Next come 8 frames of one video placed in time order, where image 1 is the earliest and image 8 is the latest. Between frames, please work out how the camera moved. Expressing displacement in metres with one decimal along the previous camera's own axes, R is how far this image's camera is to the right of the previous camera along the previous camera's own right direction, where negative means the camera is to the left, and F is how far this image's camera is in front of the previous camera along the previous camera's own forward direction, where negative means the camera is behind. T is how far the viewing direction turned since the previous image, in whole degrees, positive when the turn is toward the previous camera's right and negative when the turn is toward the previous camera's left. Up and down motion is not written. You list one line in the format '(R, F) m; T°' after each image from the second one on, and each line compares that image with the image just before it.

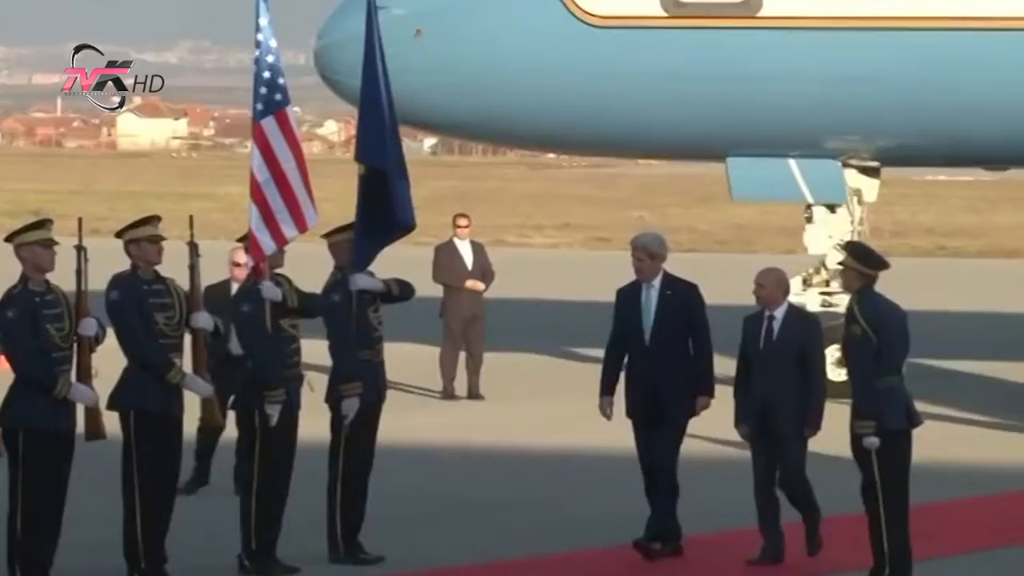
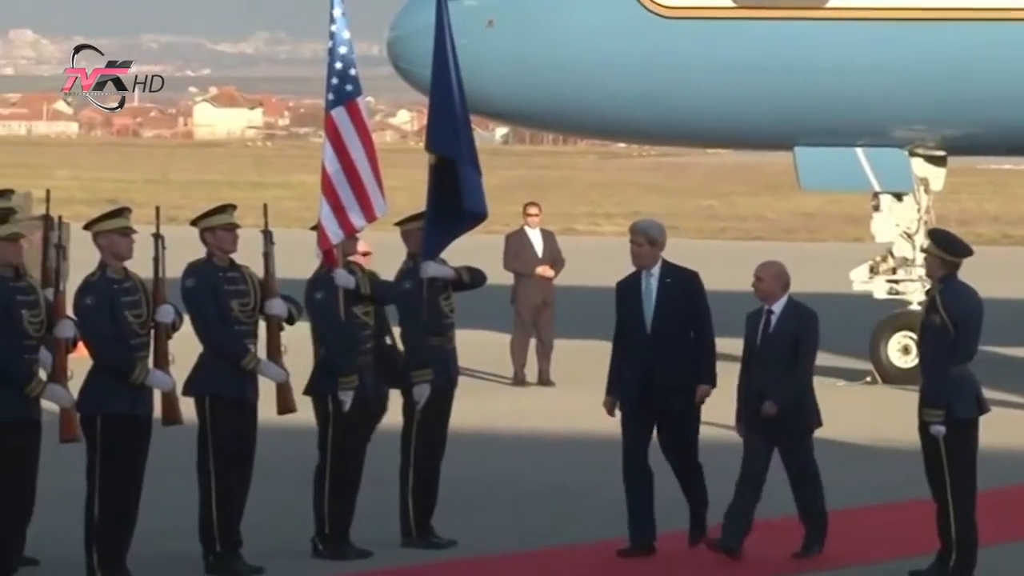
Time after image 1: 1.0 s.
(0.0, -0.1) m; -1°
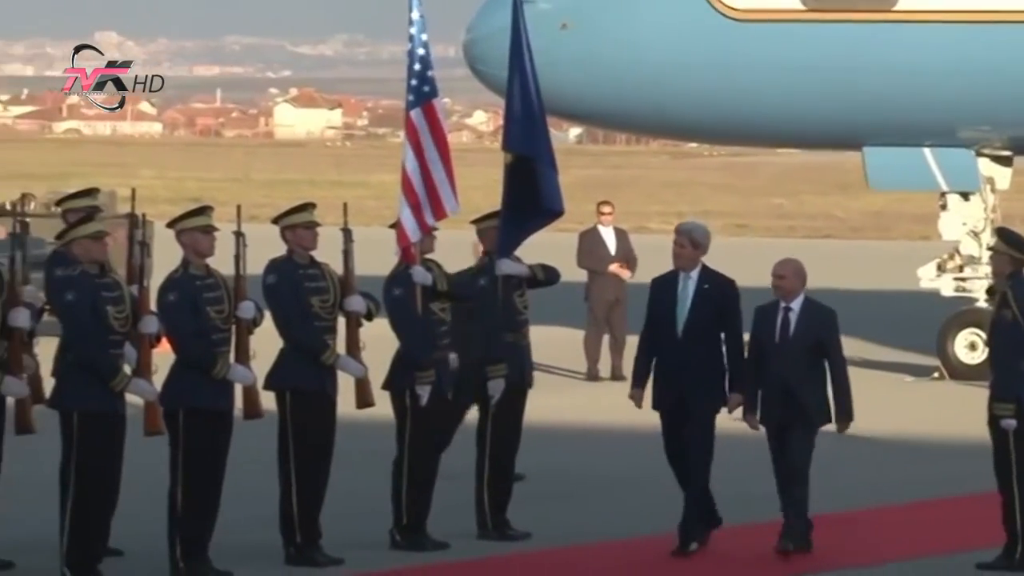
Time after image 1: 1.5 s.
(0.0, -0.2) m; -1°
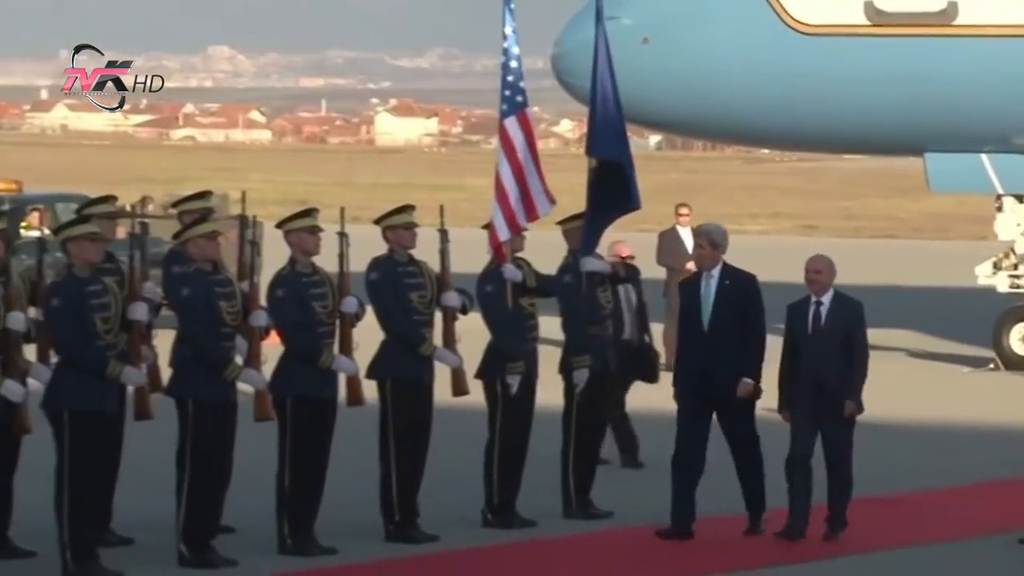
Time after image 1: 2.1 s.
(-0.1, -0.7) m; -1°
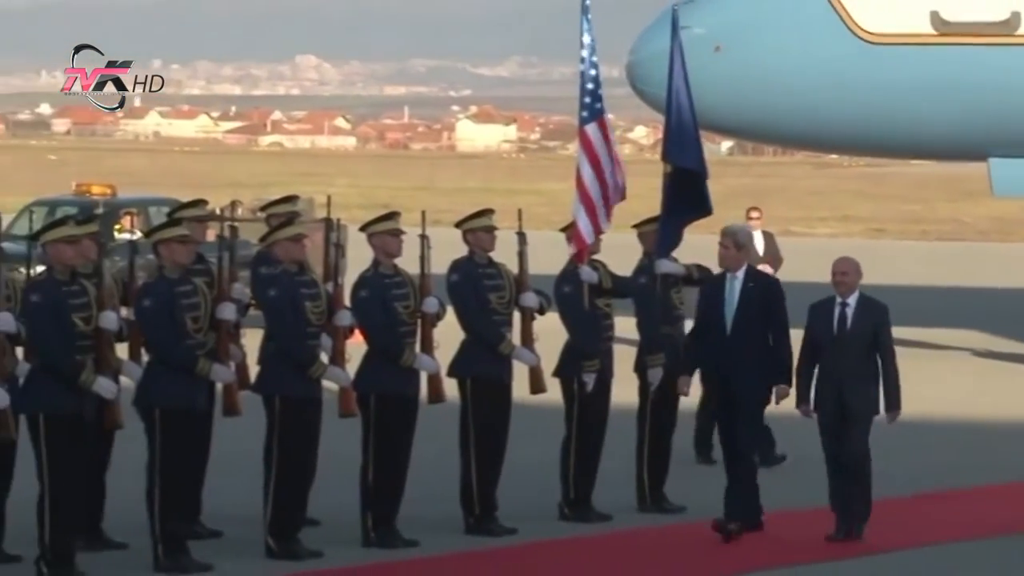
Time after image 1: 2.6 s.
(0.0, -0.3) m; -1°
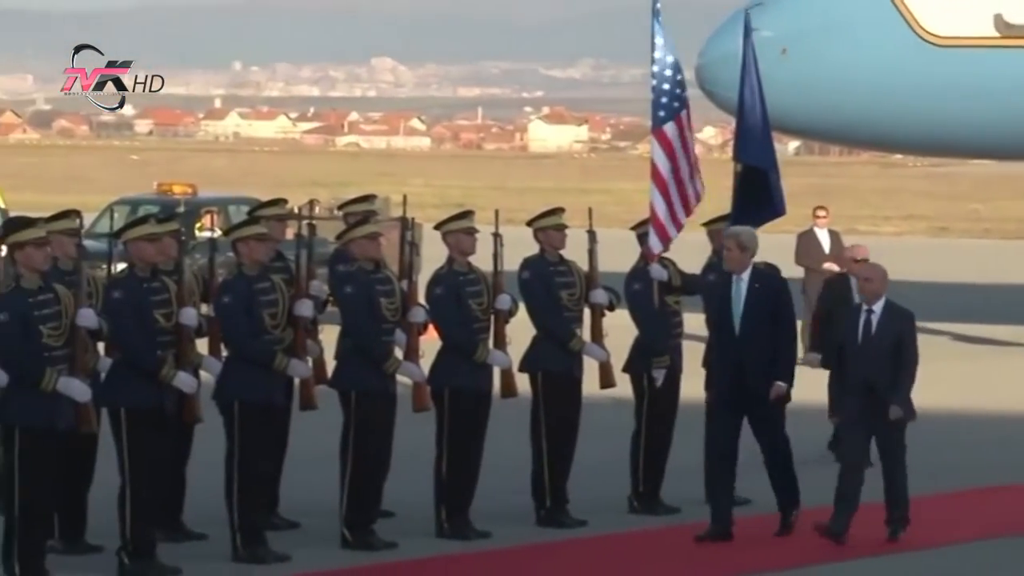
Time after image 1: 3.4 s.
(0.0, -0.2) m; -1°
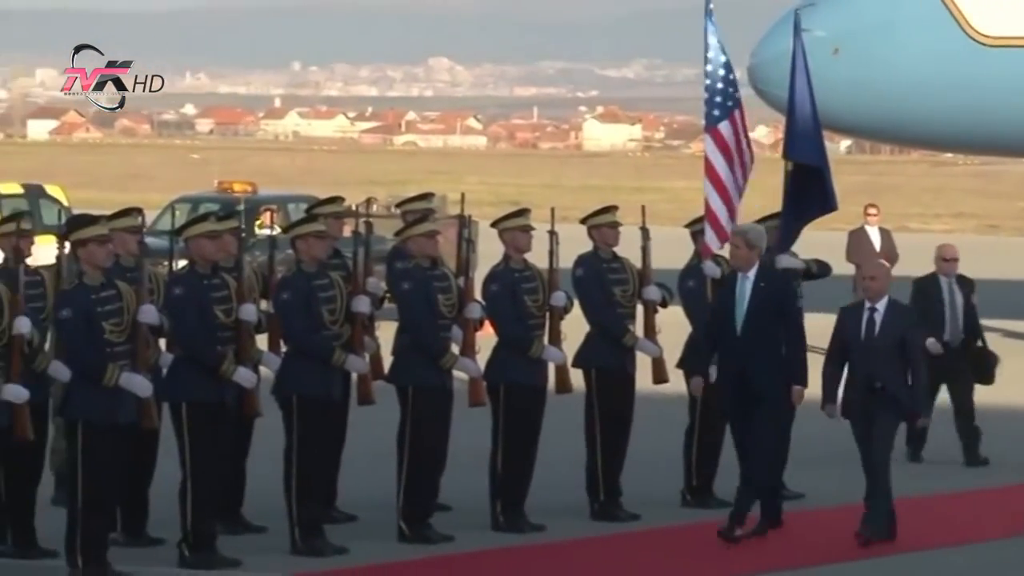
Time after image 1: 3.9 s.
(0.0, -0.2) m; -1°
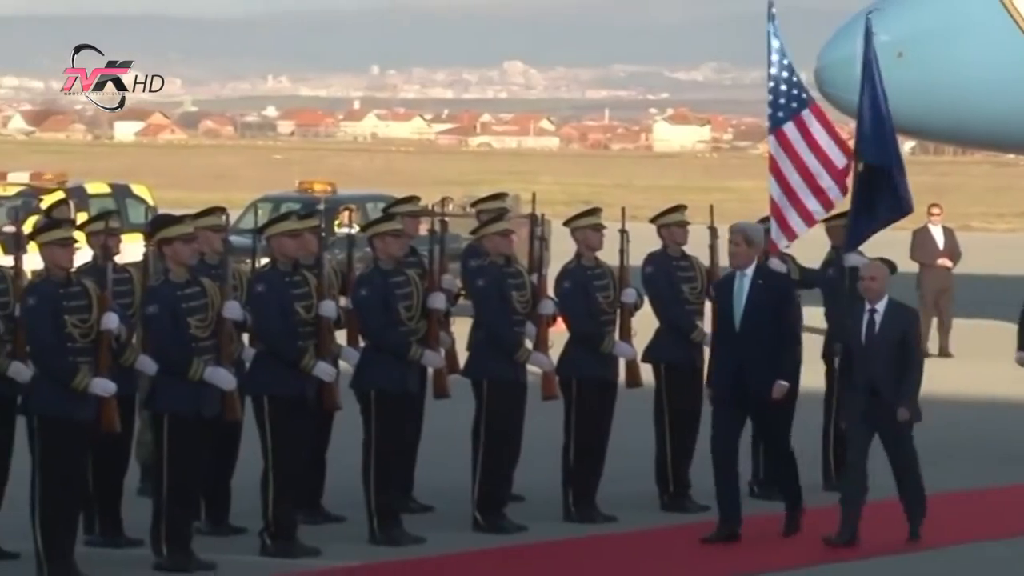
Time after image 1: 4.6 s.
(0.0, -0.3) m; -1°
